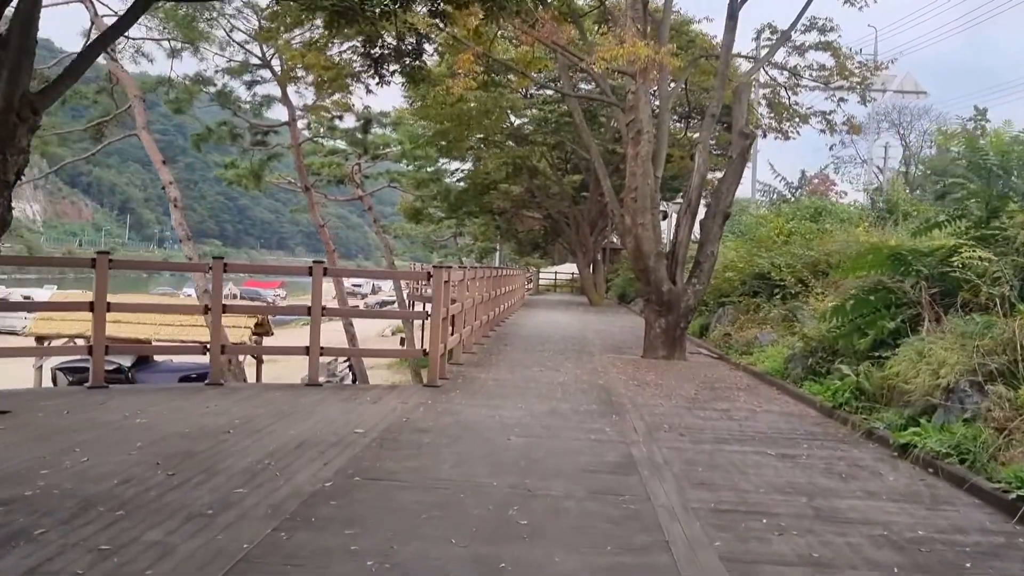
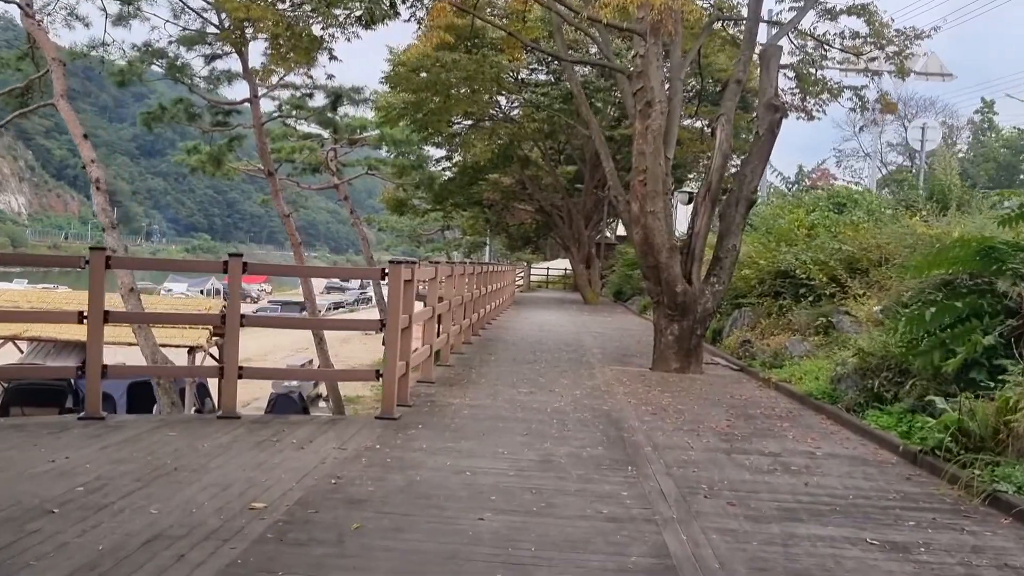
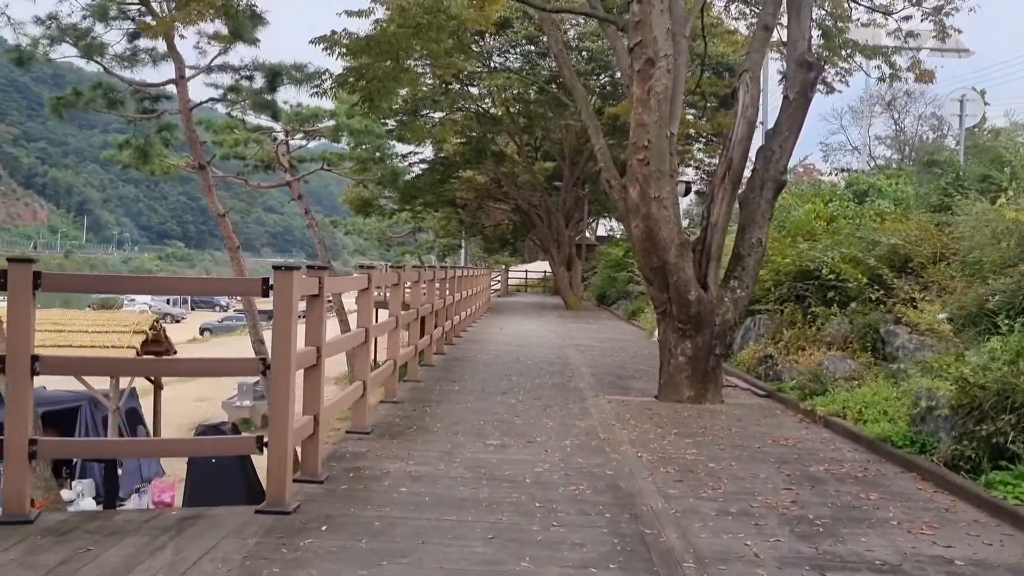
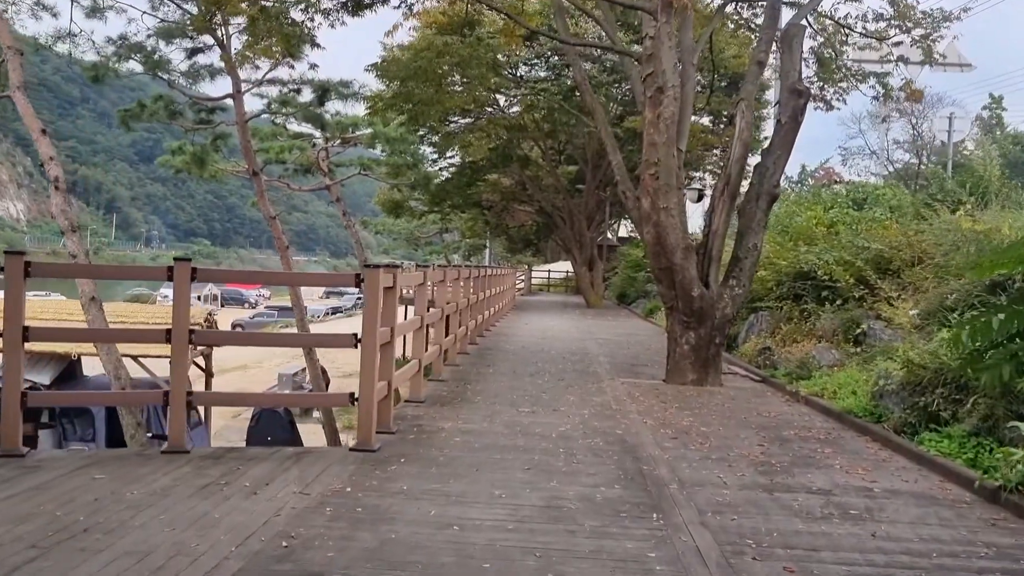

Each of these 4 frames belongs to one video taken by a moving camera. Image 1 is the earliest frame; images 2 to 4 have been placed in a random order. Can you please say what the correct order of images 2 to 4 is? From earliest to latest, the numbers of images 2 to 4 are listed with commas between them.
2, 4, 3
